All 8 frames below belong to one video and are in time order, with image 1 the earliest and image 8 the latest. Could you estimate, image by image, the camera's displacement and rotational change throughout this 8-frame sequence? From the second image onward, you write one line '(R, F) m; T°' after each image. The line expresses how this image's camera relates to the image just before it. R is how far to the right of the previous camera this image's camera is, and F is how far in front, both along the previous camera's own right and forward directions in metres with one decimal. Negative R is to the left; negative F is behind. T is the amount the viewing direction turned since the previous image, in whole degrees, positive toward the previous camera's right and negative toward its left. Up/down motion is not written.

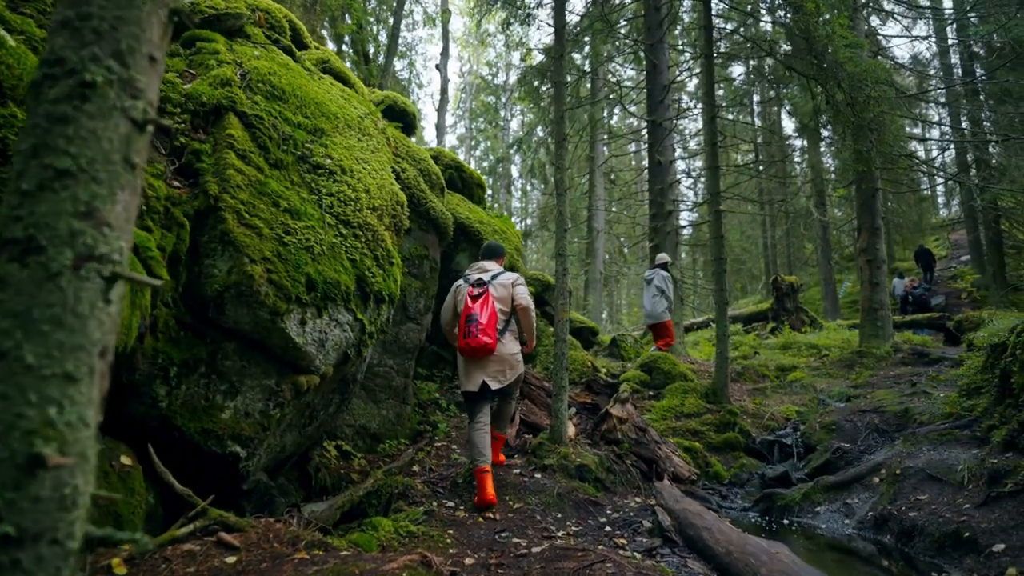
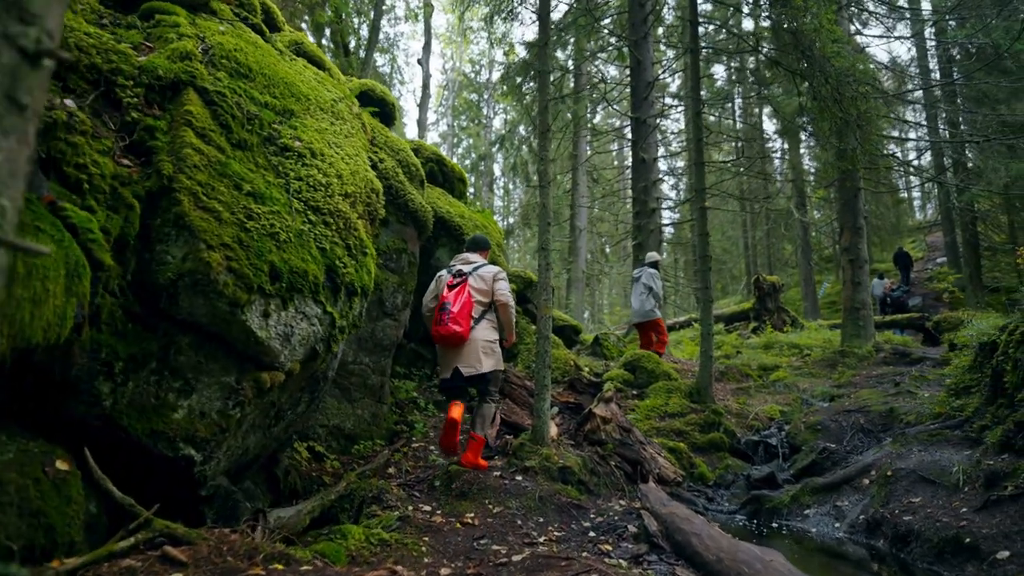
(0.0, +0.2) m; +2°
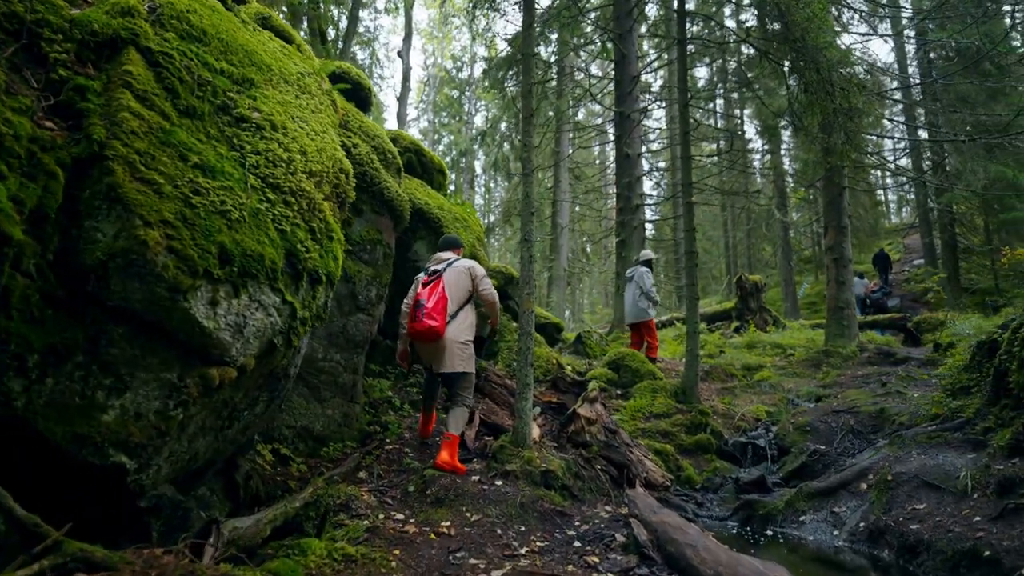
(0.0, +0.4) m; +2°
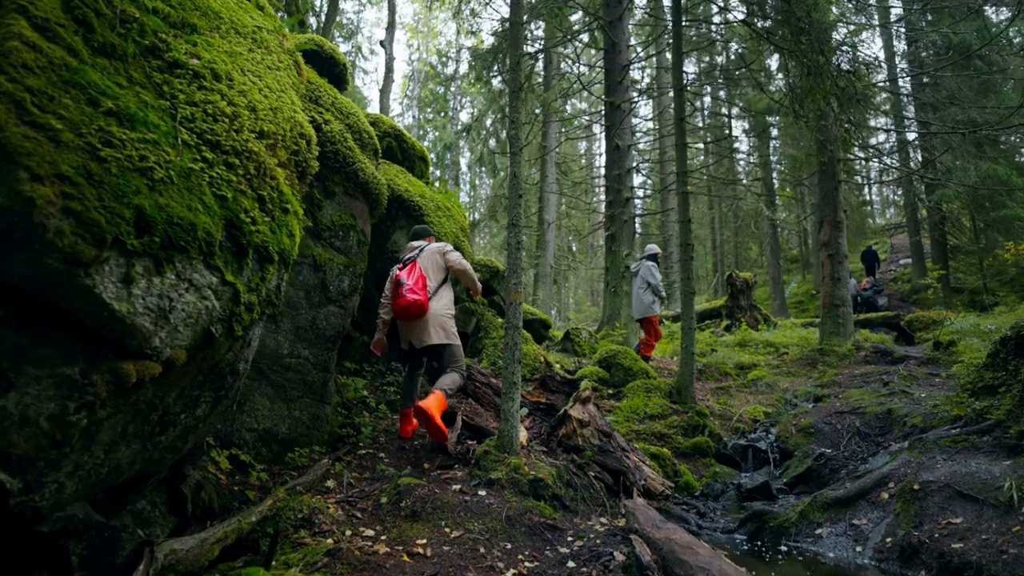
(0.0, +0.6) m; +1°
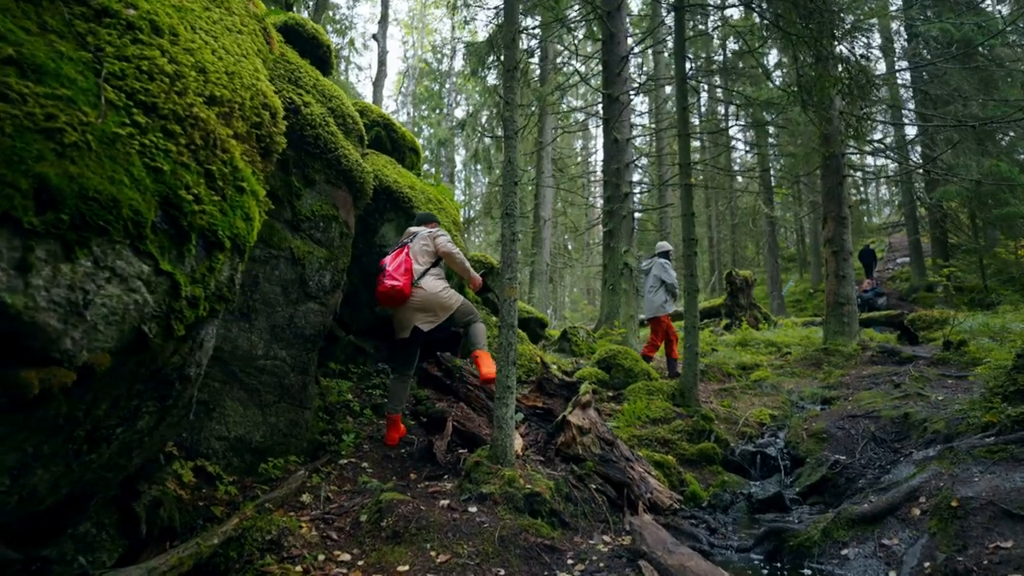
(0.0, +0.5) m; 0°
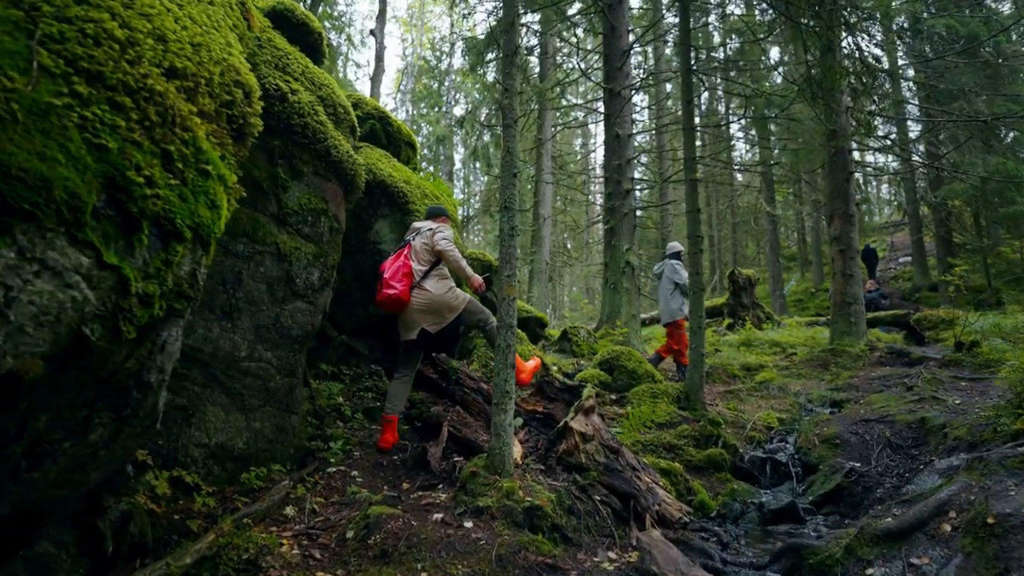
(0.0, +0.3) m; 0°
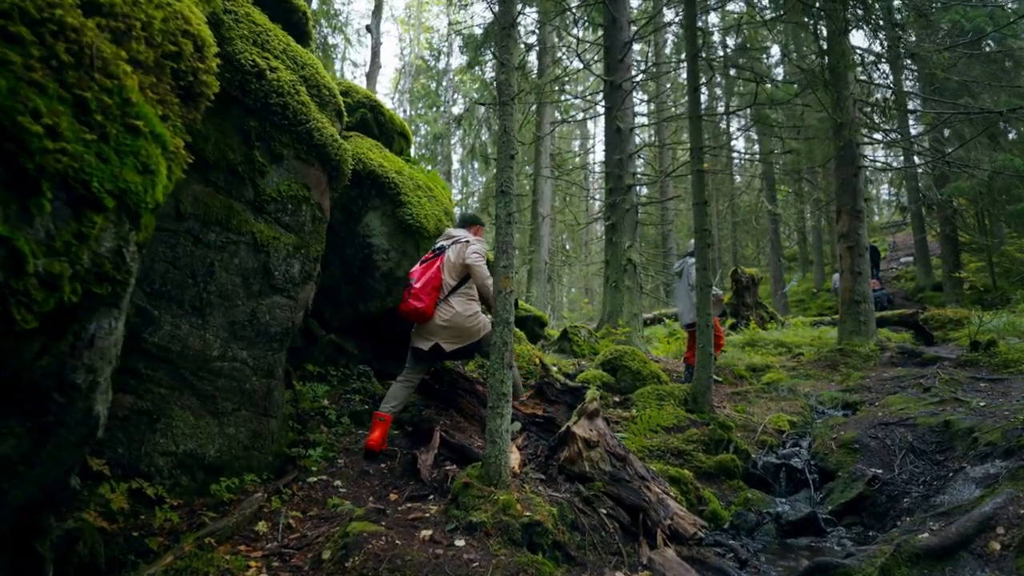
(0.0, +0.4) m; 0°
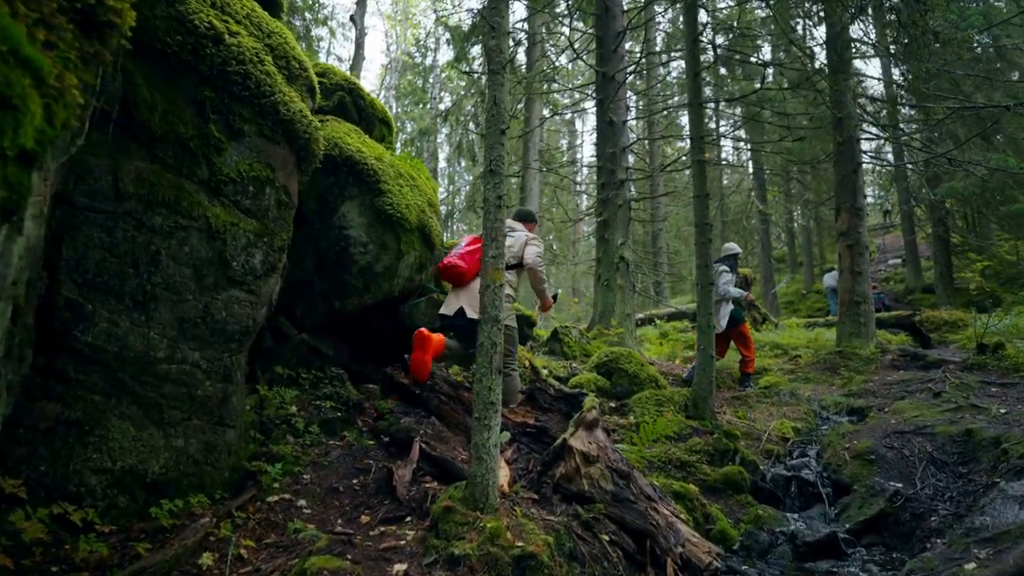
(0.0, +0.6) m; +1°
